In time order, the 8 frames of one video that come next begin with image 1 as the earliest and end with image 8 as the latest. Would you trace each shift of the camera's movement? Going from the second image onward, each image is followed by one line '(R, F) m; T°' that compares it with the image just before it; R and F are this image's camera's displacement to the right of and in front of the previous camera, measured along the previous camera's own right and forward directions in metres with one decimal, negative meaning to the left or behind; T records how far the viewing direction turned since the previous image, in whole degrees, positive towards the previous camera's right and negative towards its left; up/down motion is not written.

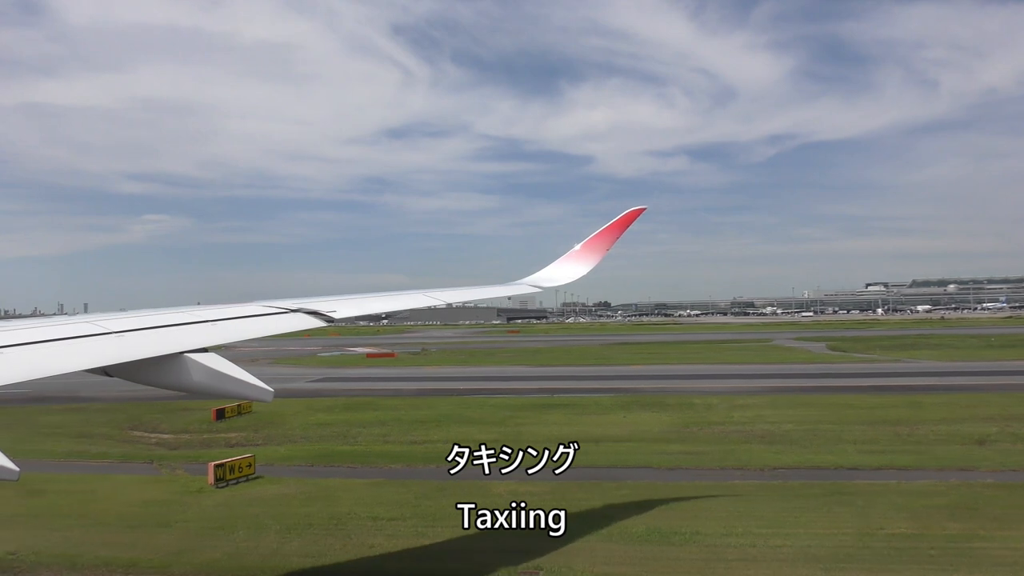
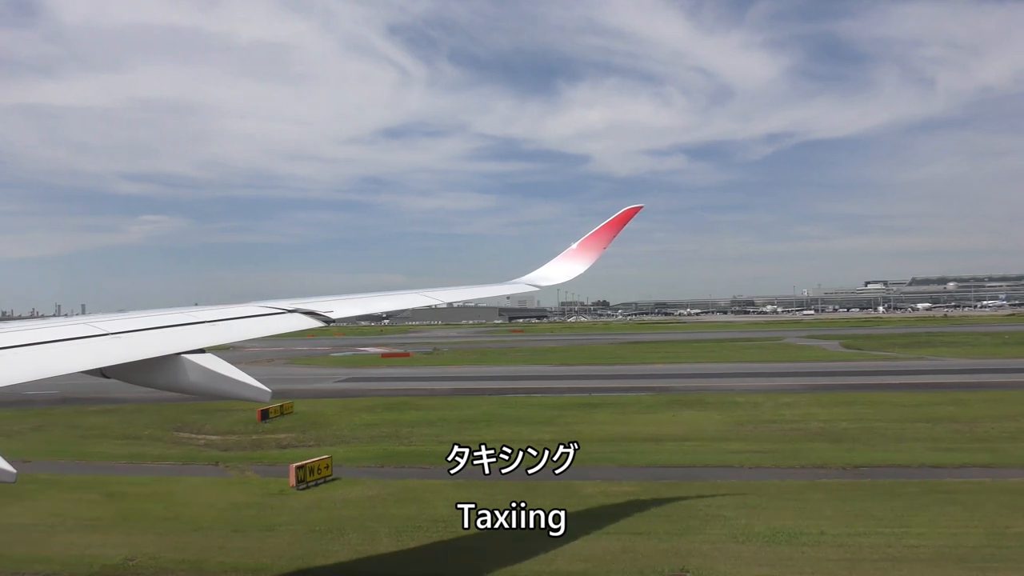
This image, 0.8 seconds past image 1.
(-1.6, +0.2) m; 0°
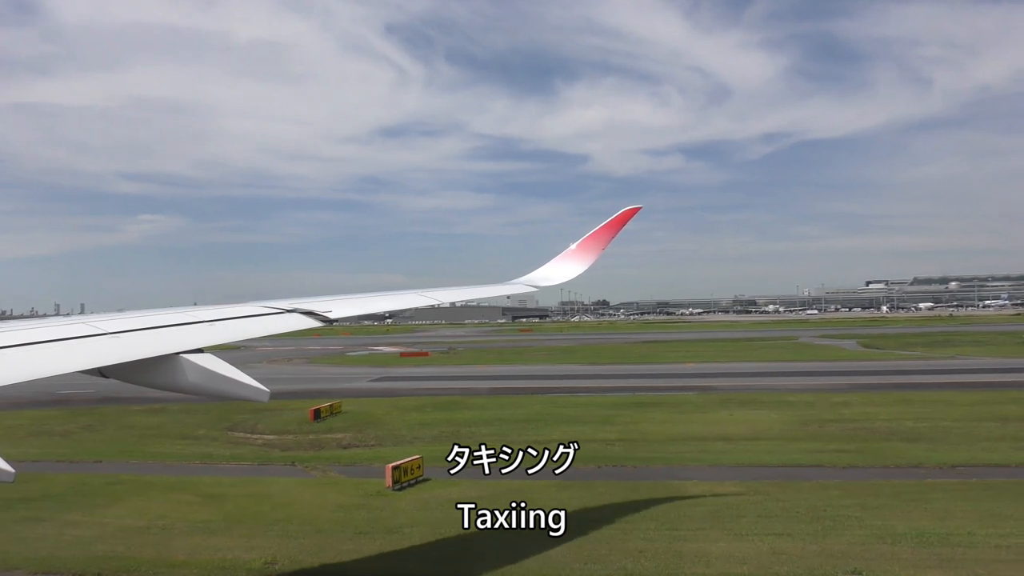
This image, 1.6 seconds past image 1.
(-1.8, +0.2) m; 0°
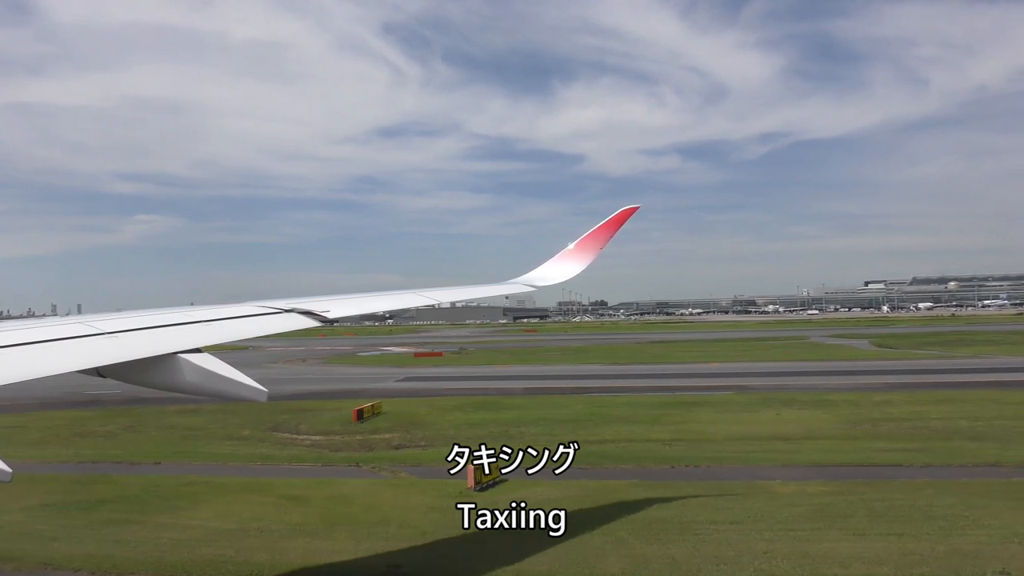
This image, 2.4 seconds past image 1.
(-1.5, +0.2) m; 0°
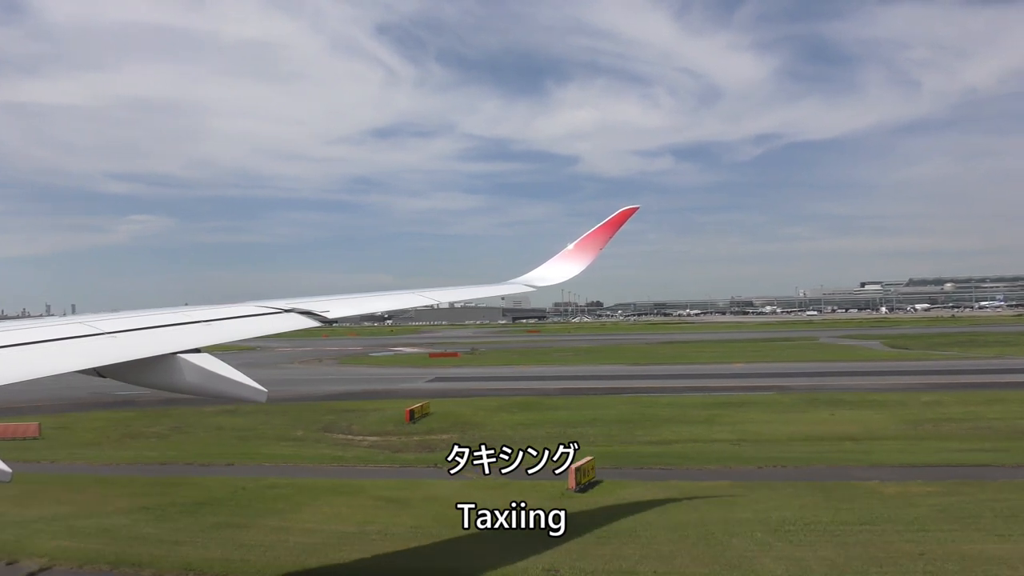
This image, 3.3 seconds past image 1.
(-1.8, +0.1) m; 0°
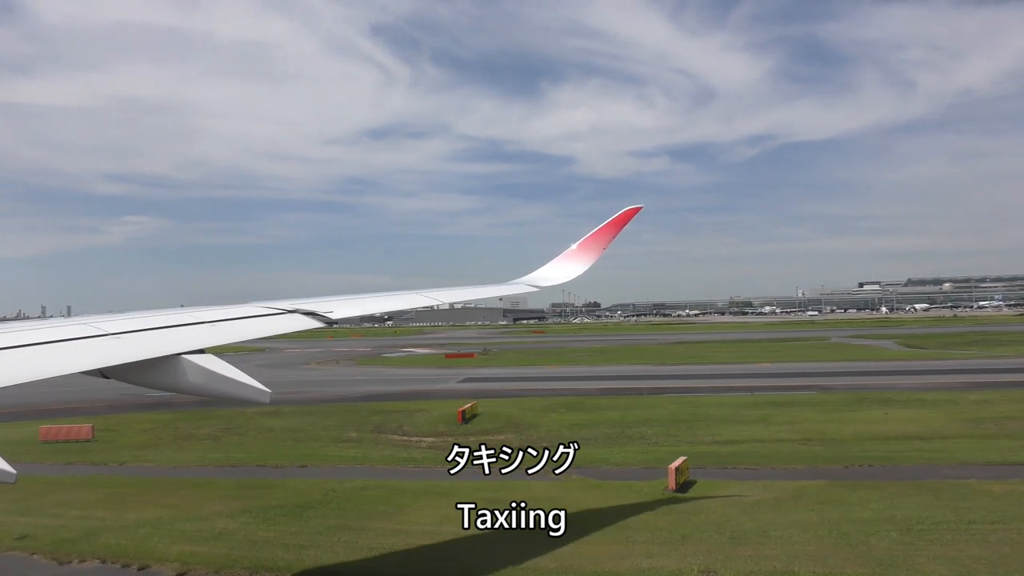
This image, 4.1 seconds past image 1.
(-1.7, +0.2) m; 0°
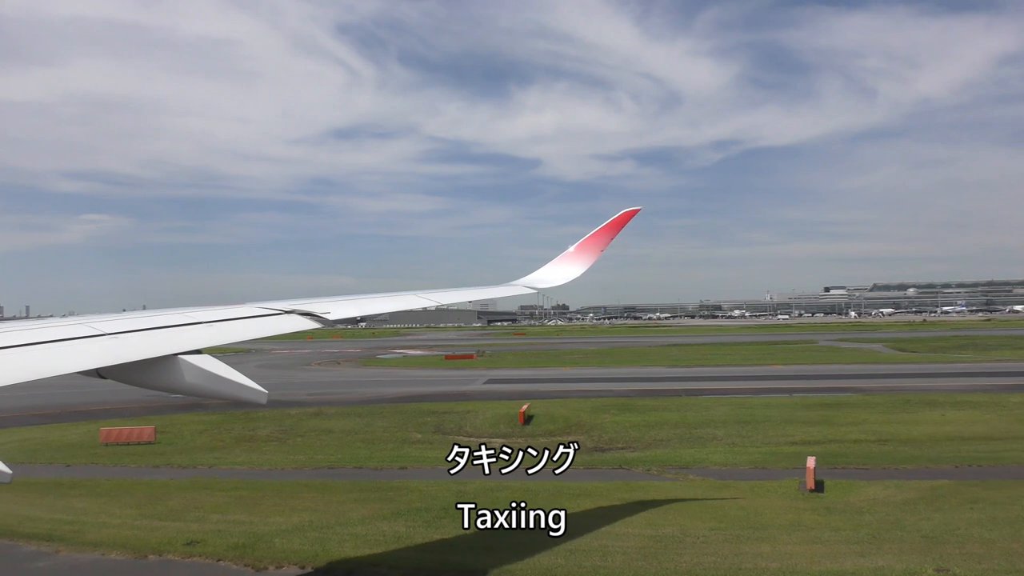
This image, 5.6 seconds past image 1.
(-2.9, +0.2) m; +2°
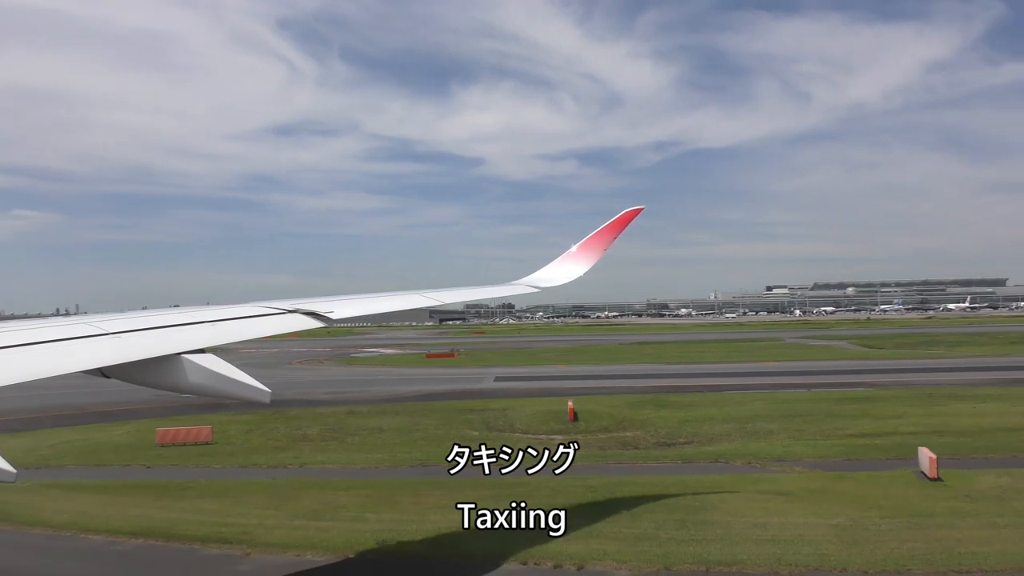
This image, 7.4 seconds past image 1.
(-3.2, +0.2) m; +4°
